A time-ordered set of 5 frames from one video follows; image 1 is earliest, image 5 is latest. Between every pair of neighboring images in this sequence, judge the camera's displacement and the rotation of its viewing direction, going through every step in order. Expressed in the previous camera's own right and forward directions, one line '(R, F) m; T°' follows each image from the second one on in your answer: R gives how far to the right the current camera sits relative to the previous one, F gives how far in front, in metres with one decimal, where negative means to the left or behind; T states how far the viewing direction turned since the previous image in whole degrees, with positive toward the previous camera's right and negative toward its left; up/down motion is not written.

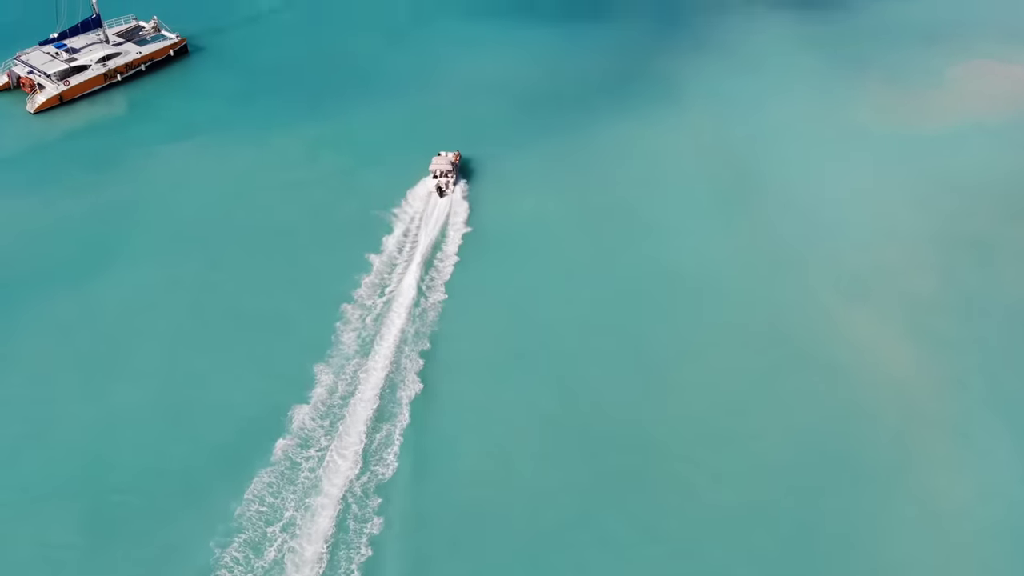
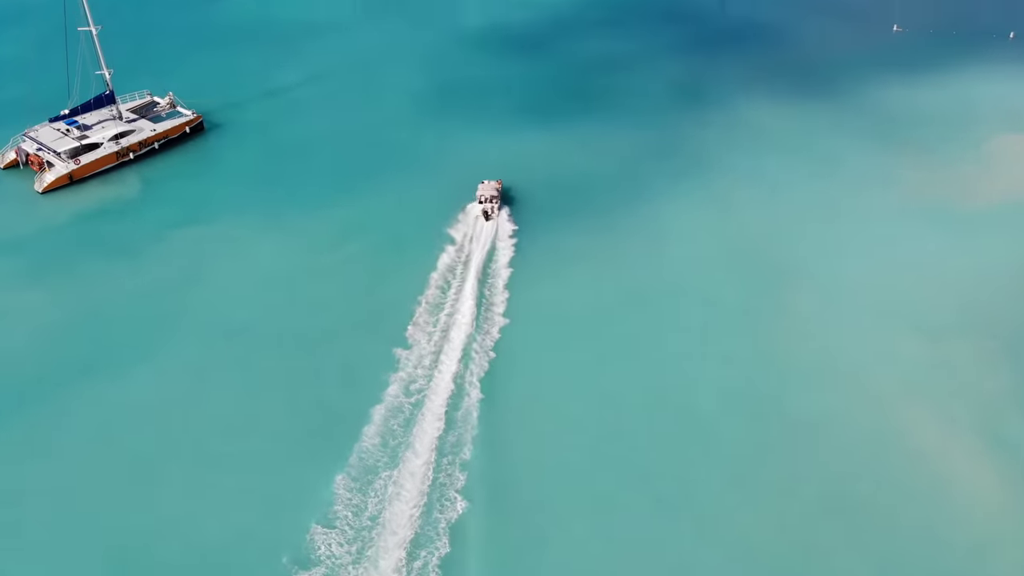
(-1.3, +3.1) m; 0°
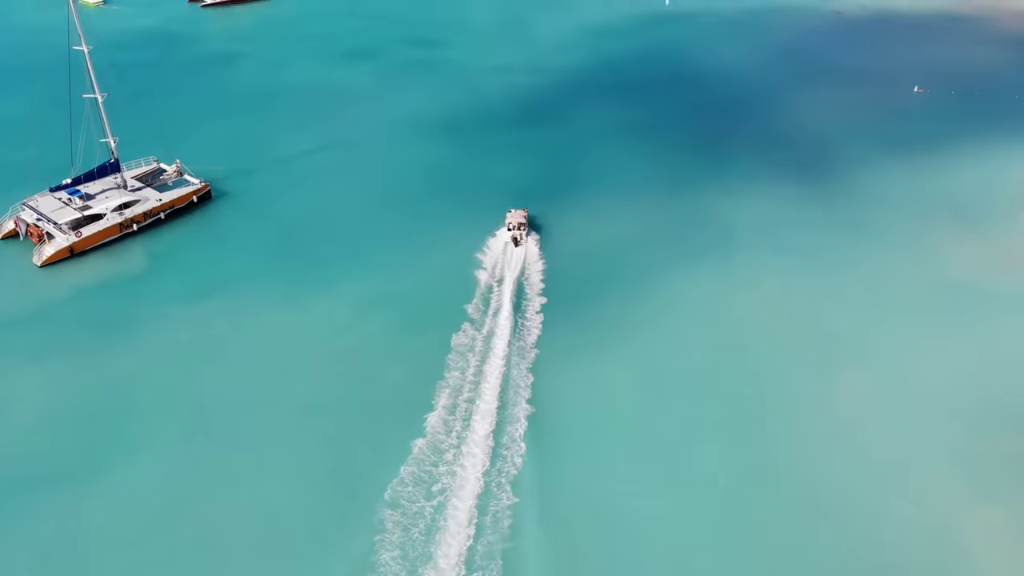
(-0.9, +2.7) m; 0°
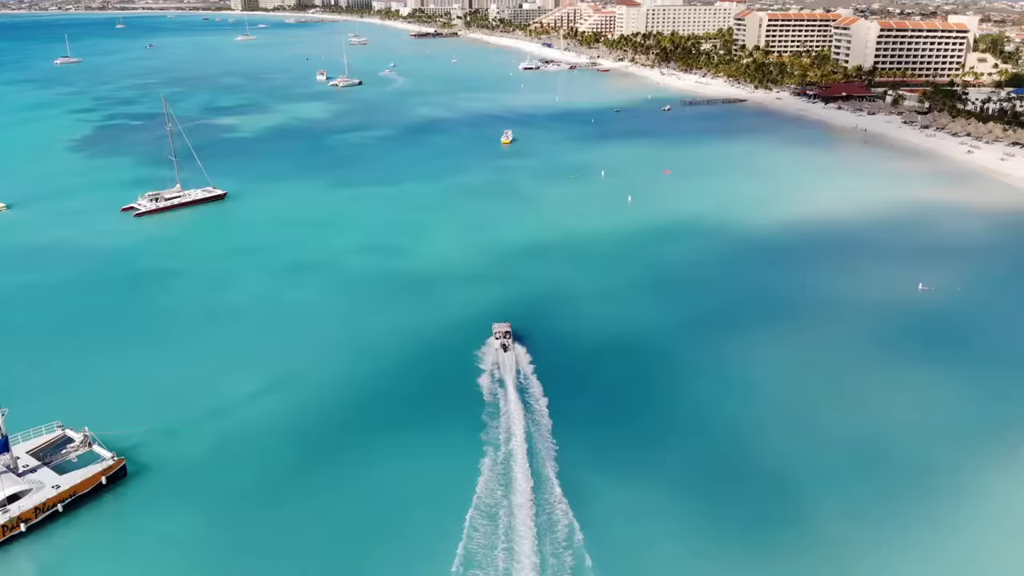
(-2.3, +10.8) m; +3°
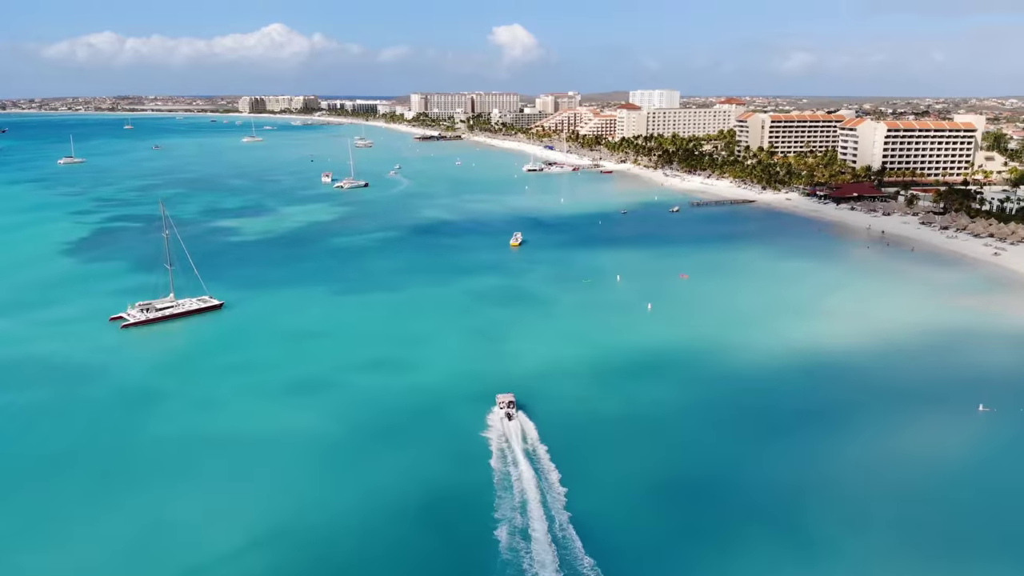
(-1.4, +7.2) m; 0°
